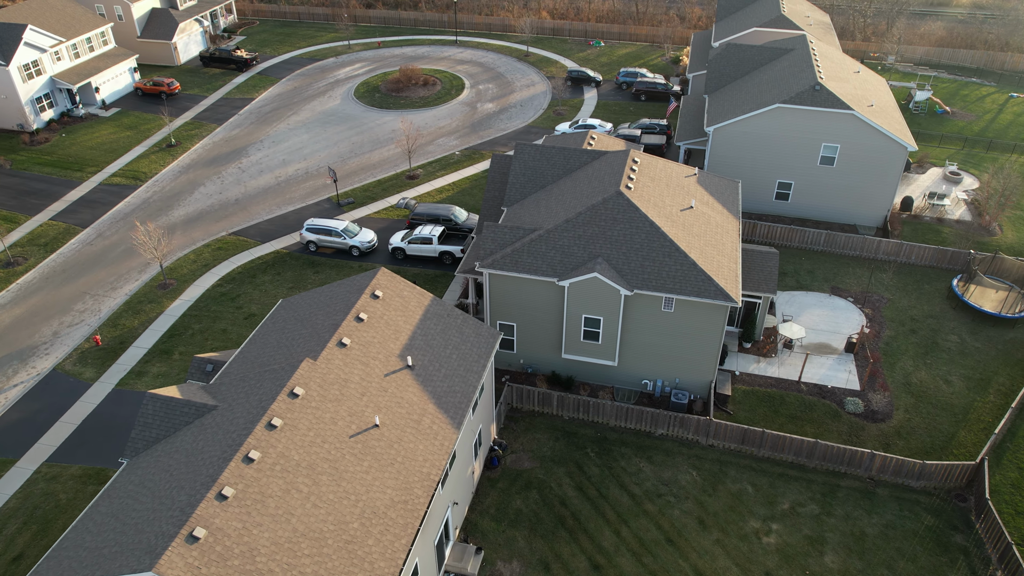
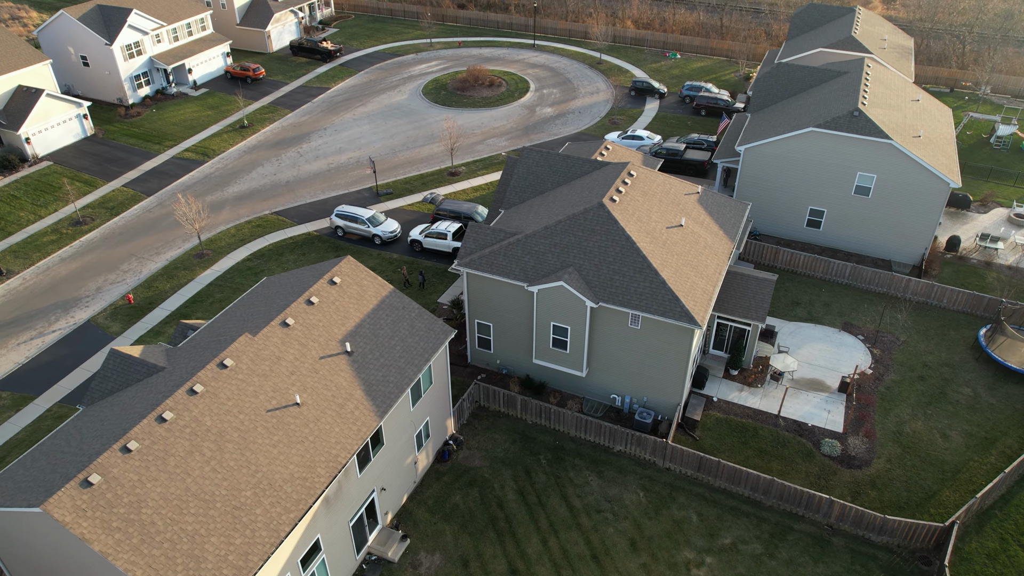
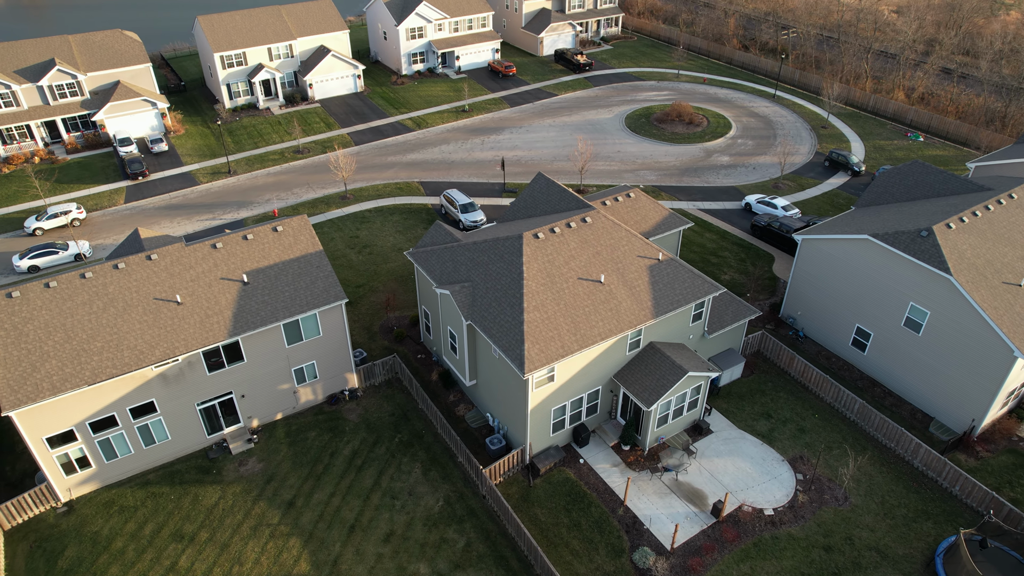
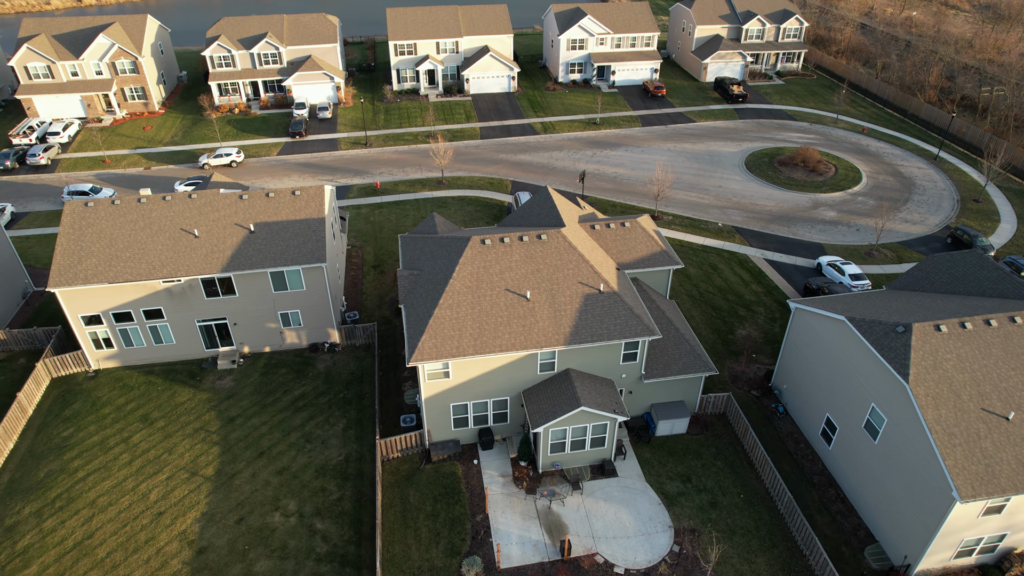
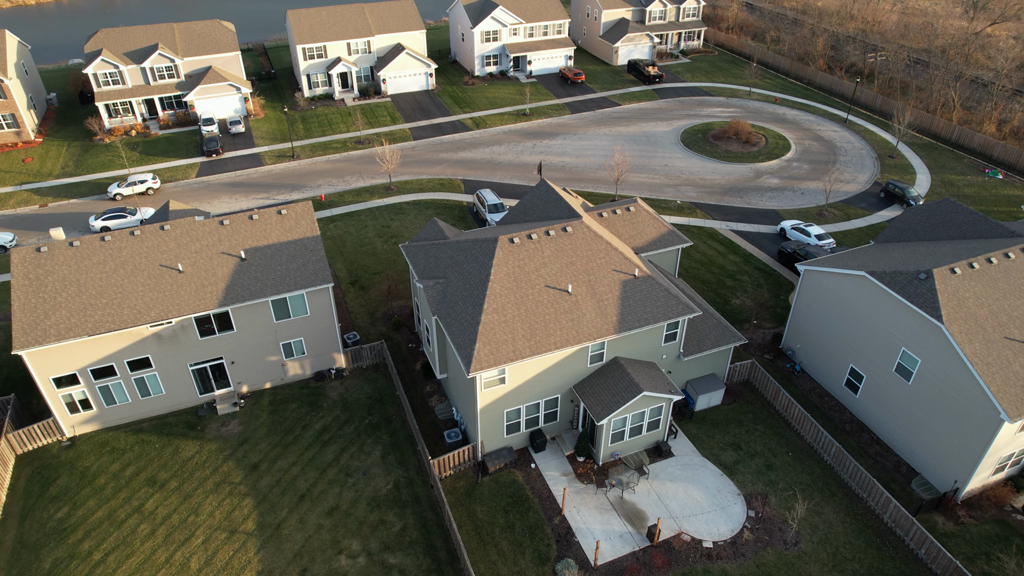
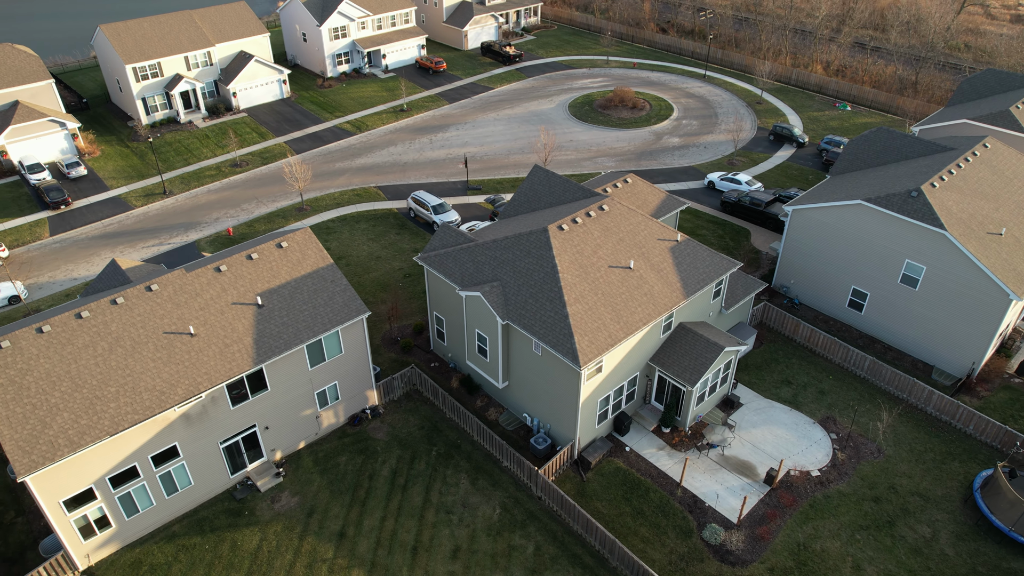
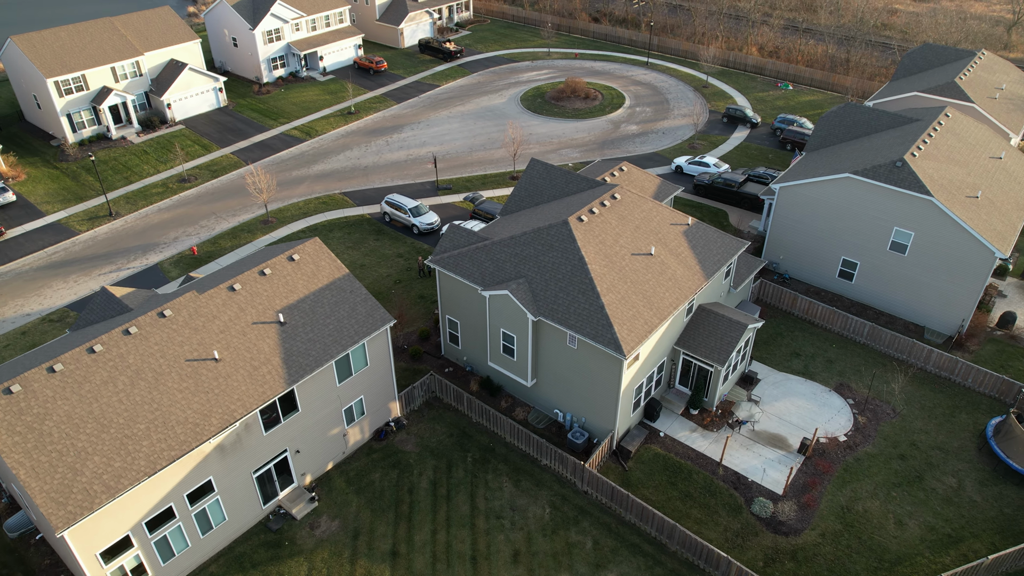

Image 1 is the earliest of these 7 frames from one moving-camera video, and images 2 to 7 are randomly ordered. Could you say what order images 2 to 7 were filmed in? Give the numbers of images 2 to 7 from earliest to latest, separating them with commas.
2, 7, 6, 3, 5, 4
